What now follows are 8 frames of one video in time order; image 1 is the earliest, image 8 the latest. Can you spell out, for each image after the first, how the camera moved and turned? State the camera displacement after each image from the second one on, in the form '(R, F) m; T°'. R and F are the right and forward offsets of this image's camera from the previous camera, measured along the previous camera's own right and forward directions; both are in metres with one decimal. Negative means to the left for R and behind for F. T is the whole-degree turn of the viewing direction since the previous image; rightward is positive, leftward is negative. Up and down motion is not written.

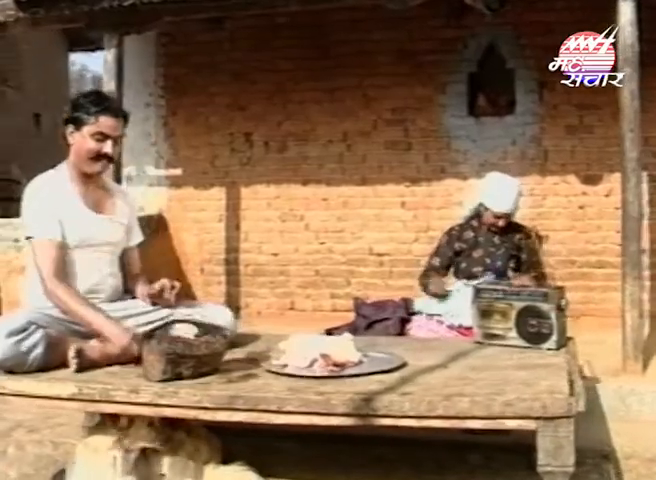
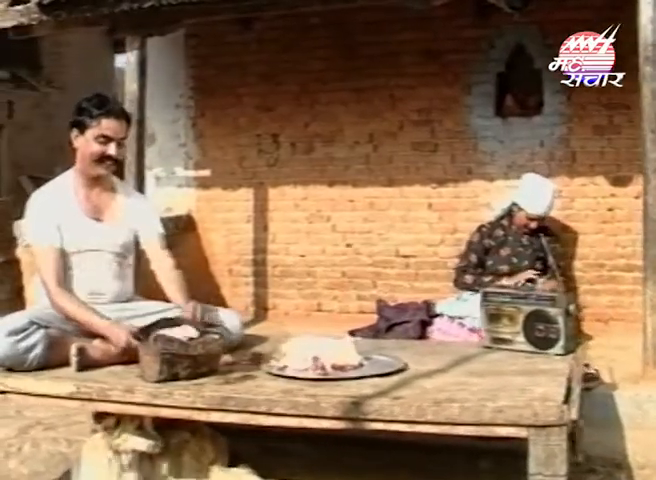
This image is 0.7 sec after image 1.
(+0.3, 0.0) m; -4°
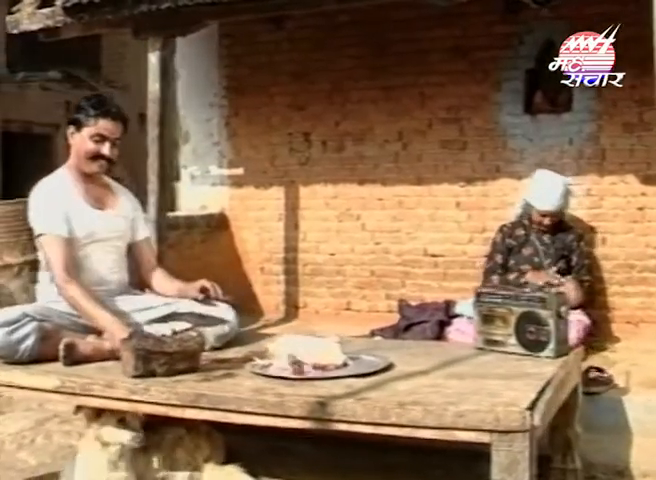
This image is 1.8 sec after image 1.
(+0.5, 0.0) m; -5°
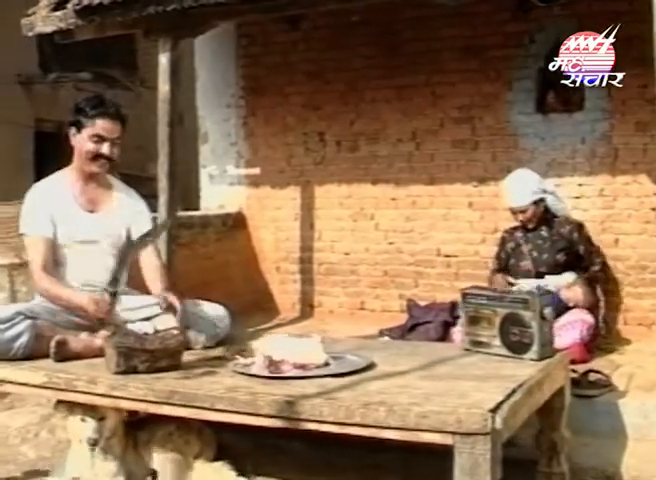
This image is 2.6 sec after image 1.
(+0.3, 0.0) m; -3°
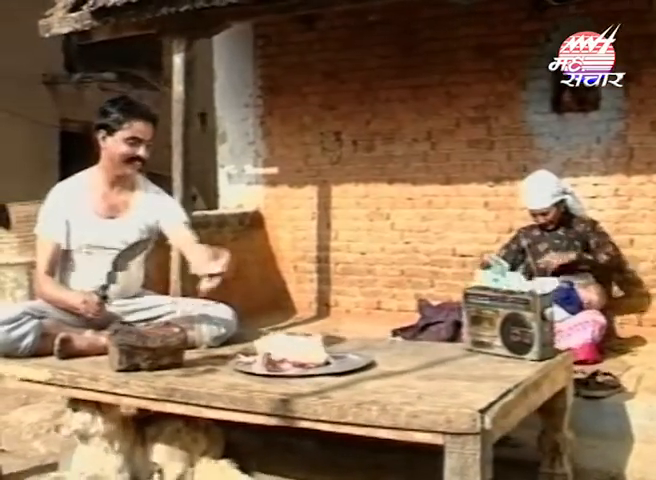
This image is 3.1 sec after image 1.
(+0.2, 0.0) m; -2°
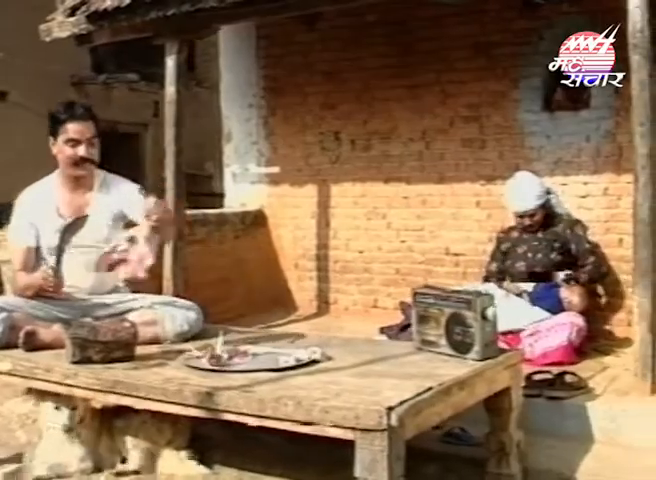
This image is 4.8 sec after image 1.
(+0.6, -0.1) m; -4°
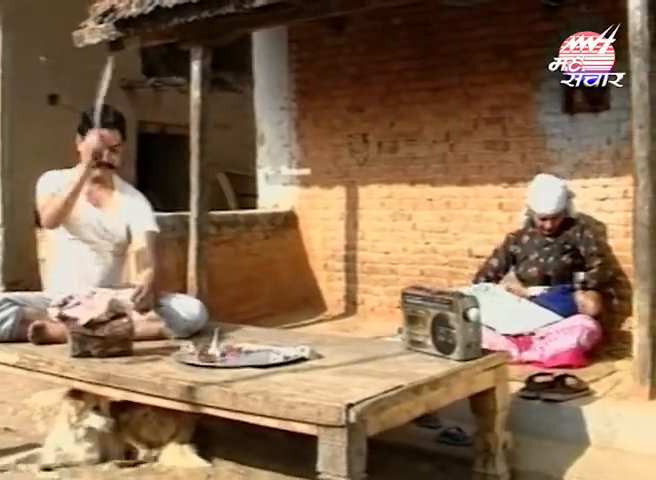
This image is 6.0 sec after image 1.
(+0.4, -0.1) m; -5°
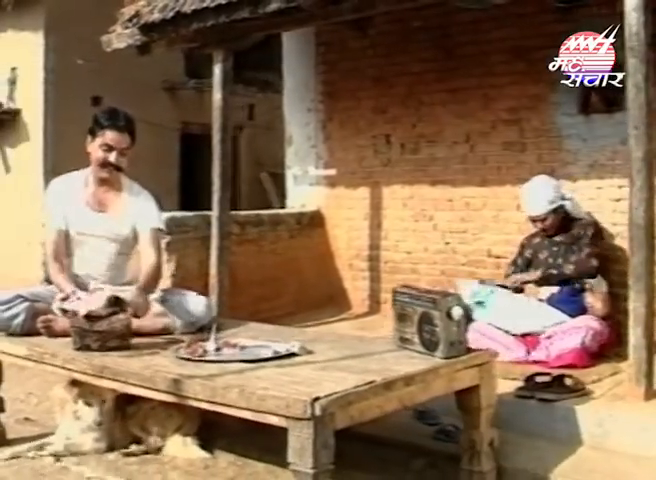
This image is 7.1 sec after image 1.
(+0.4, -0.1) m; -4°
